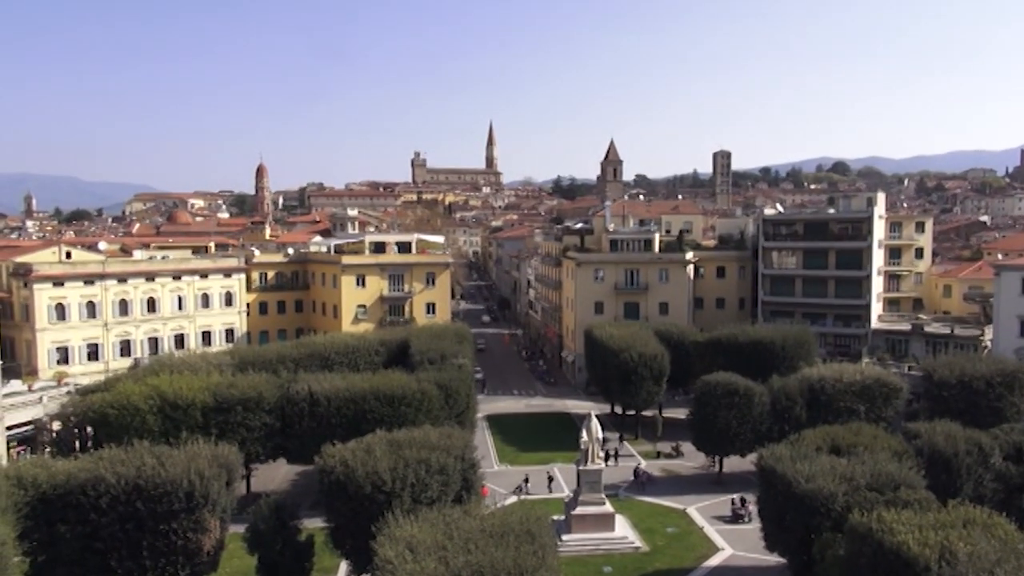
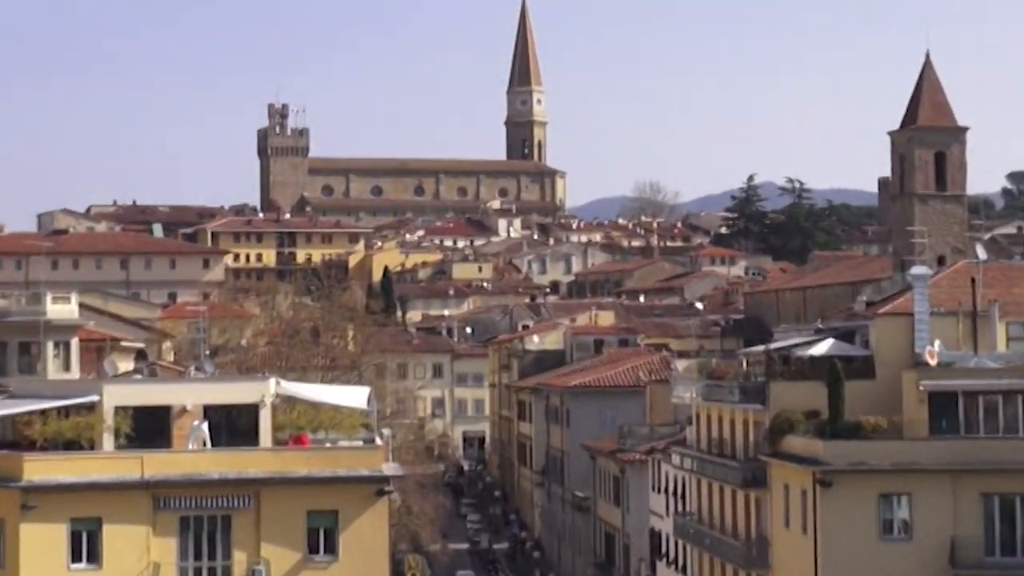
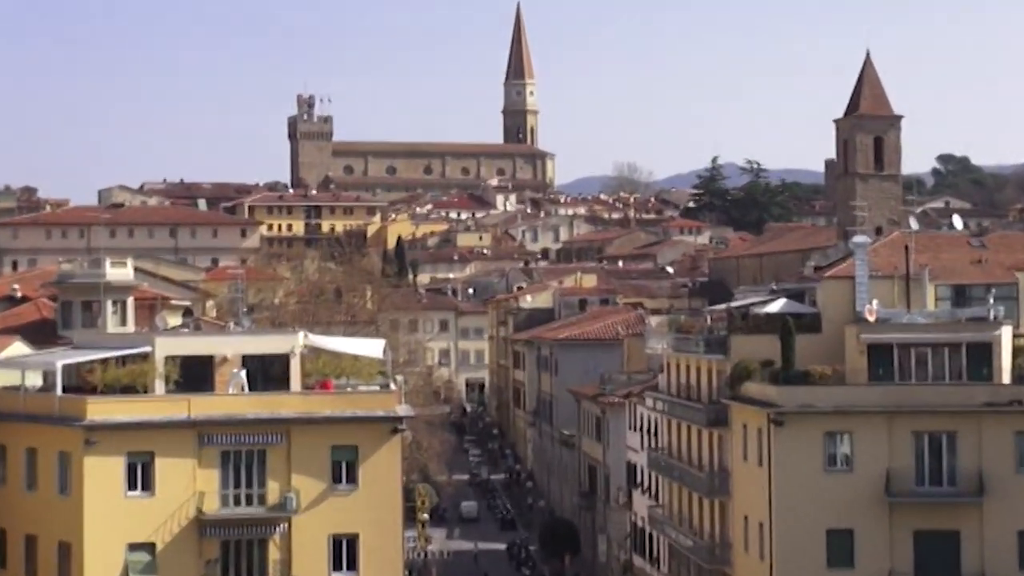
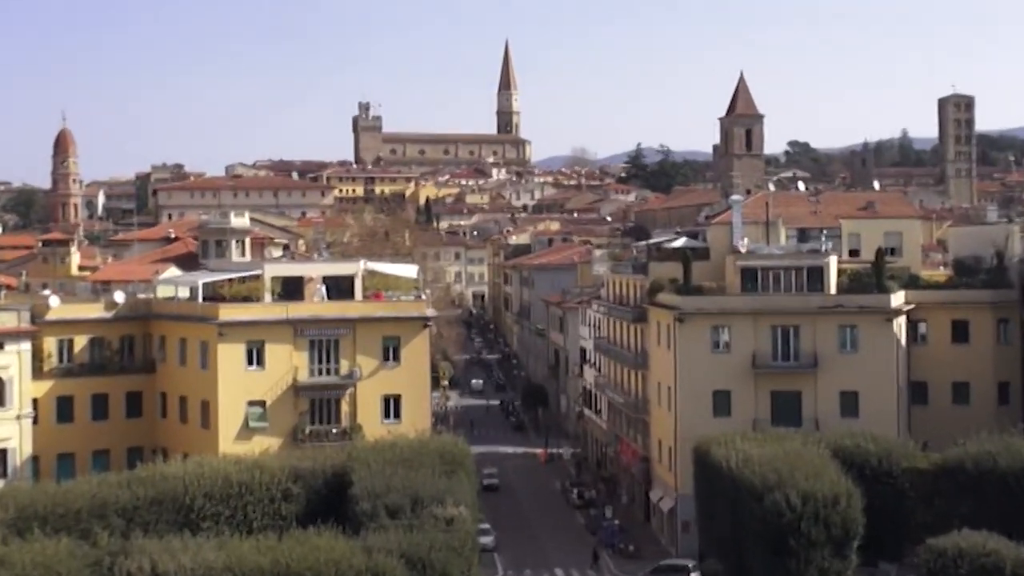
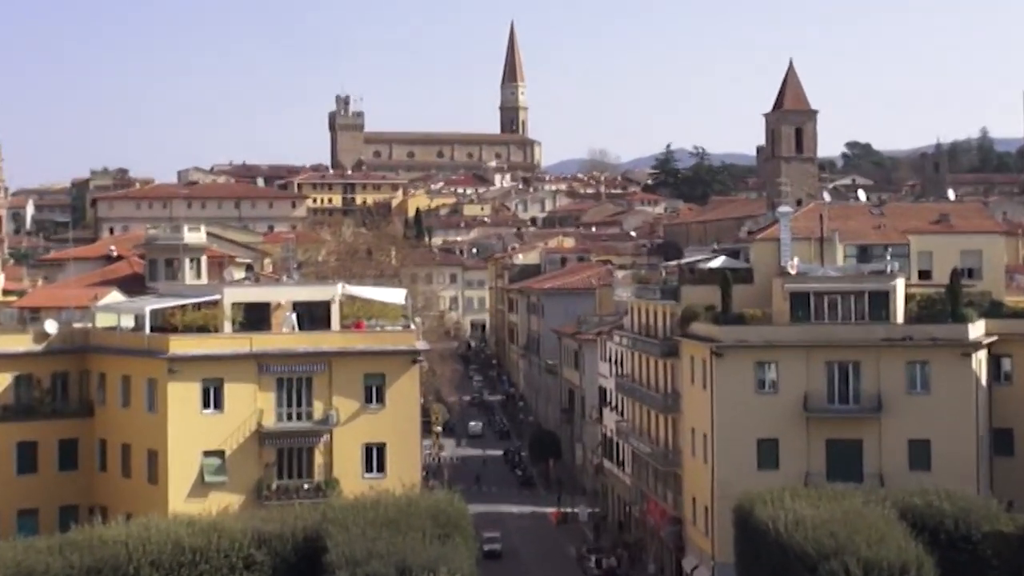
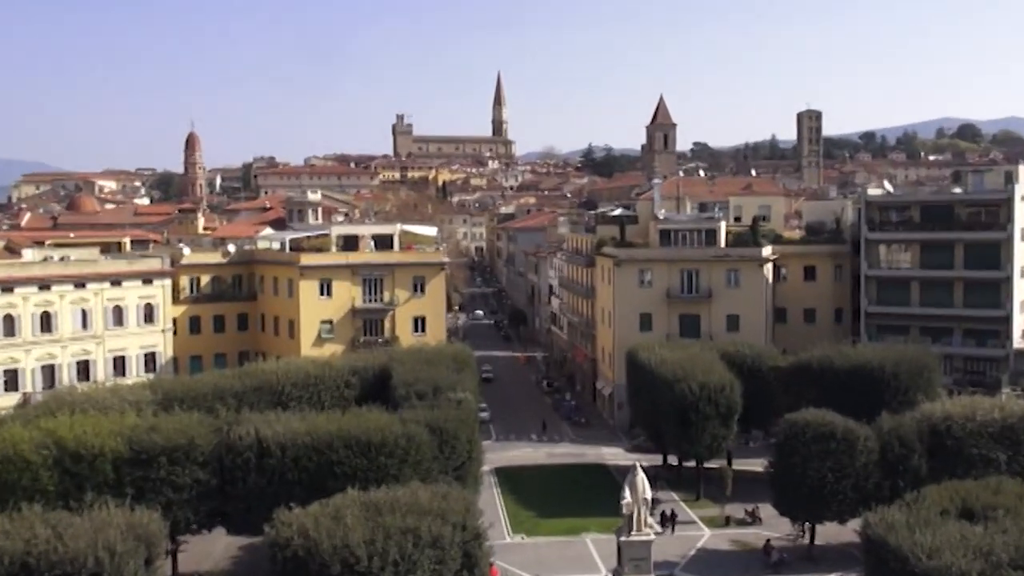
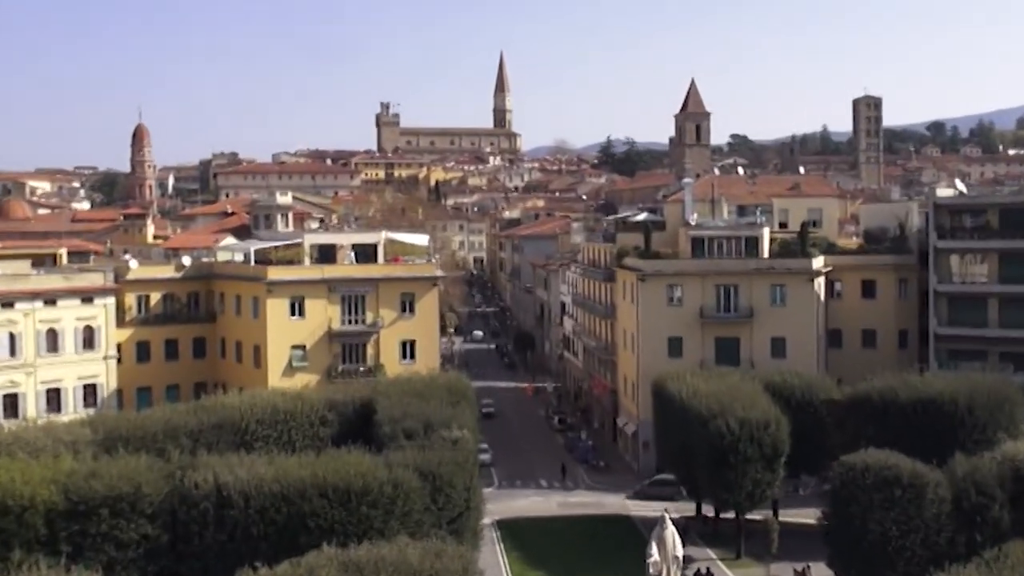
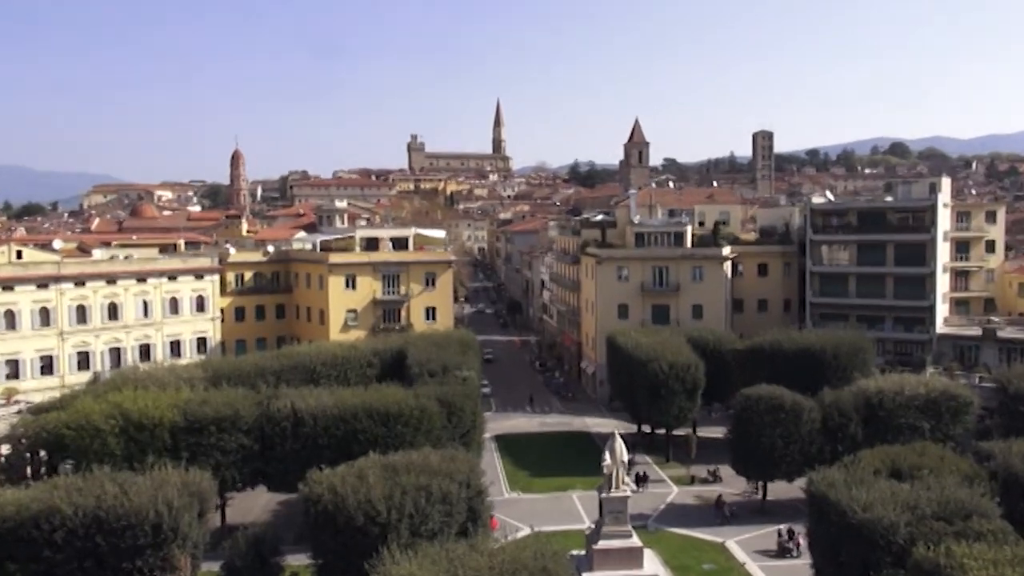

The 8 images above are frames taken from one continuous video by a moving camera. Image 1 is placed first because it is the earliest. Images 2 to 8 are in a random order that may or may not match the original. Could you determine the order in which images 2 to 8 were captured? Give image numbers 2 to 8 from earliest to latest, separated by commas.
8, 6, 7, 4, 5, 3, 2
